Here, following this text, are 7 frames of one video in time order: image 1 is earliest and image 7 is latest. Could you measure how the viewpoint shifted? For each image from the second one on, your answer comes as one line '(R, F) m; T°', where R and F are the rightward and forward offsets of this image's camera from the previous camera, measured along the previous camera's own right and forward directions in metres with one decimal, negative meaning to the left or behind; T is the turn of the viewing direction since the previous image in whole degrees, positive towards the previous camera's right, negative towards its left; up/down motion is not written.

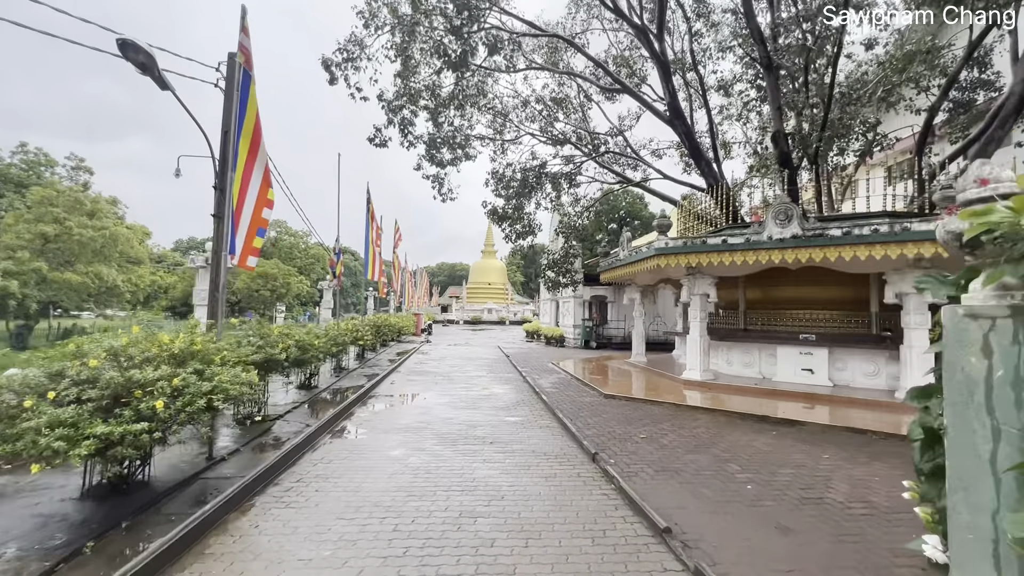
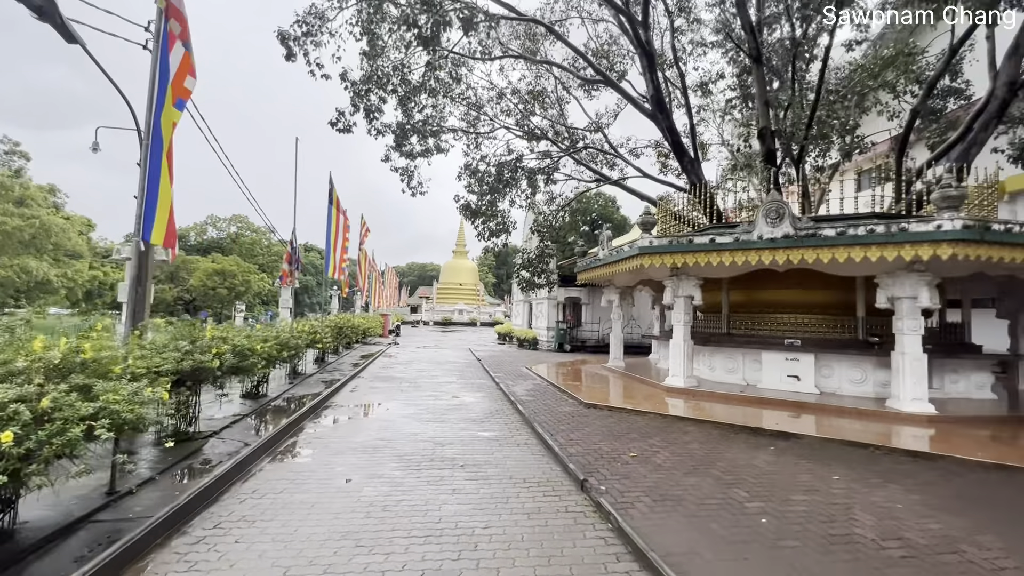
(0.0, +0.7) m; +4°
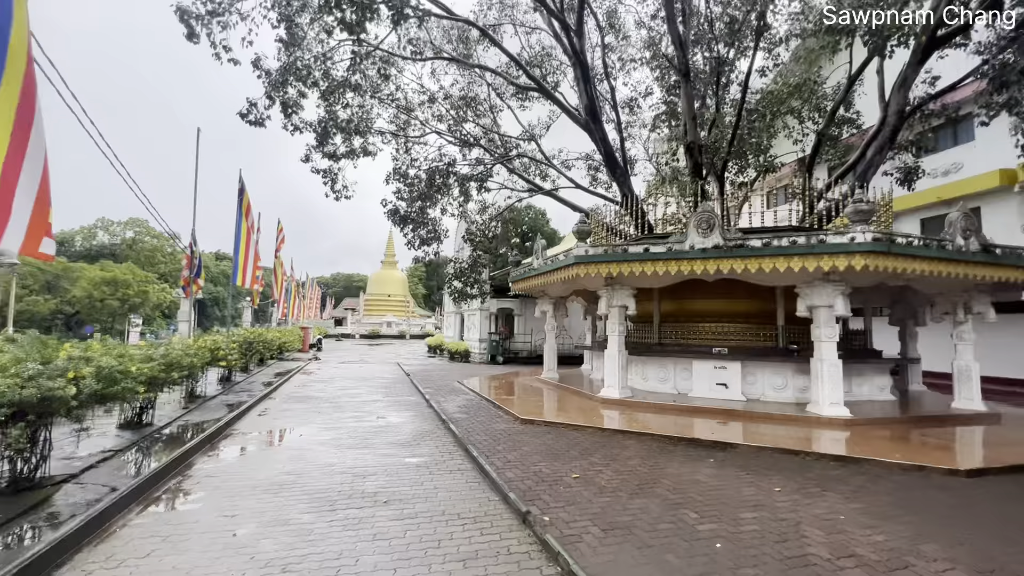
(0.0, +0.5) m; +8°
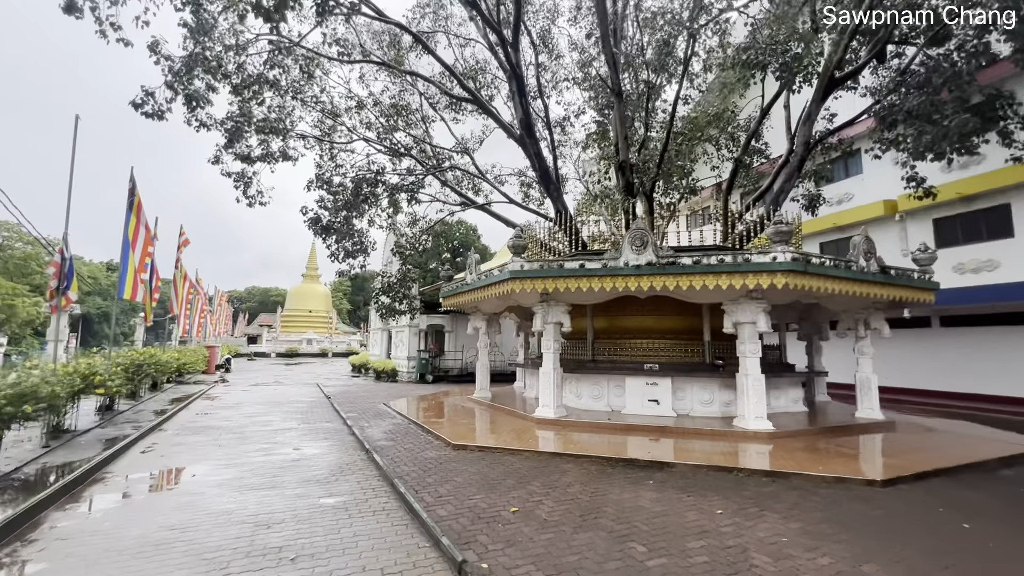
(0.0, +0.4) m; +9°
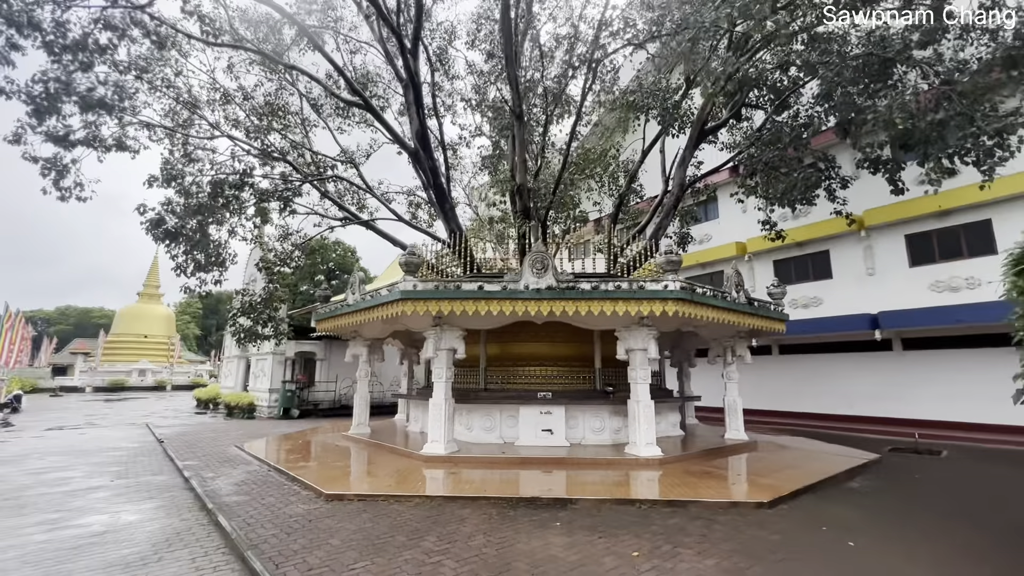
(-0.2, +0.6) m; +14°
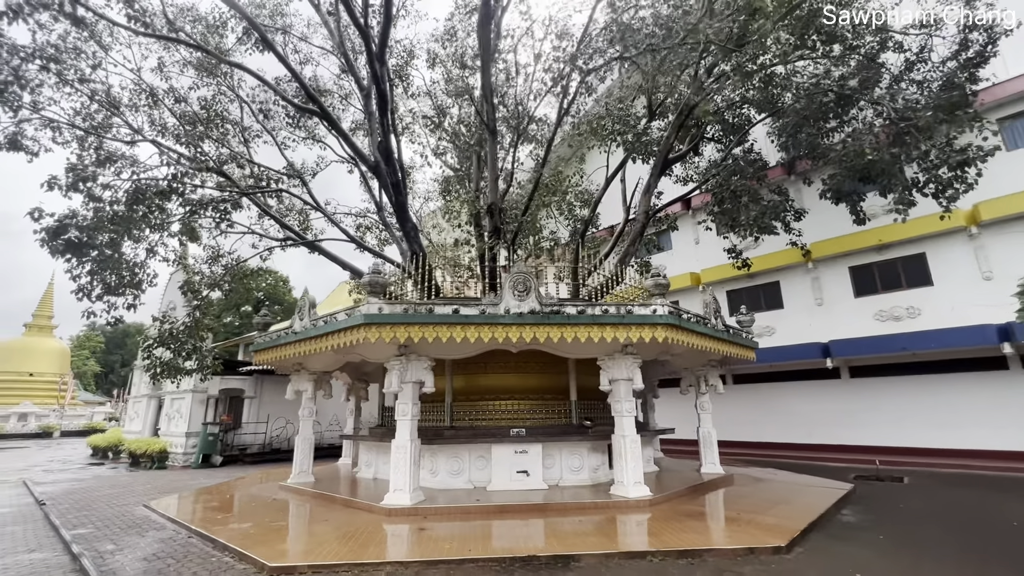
(-0.6, +0.8) m; +7°
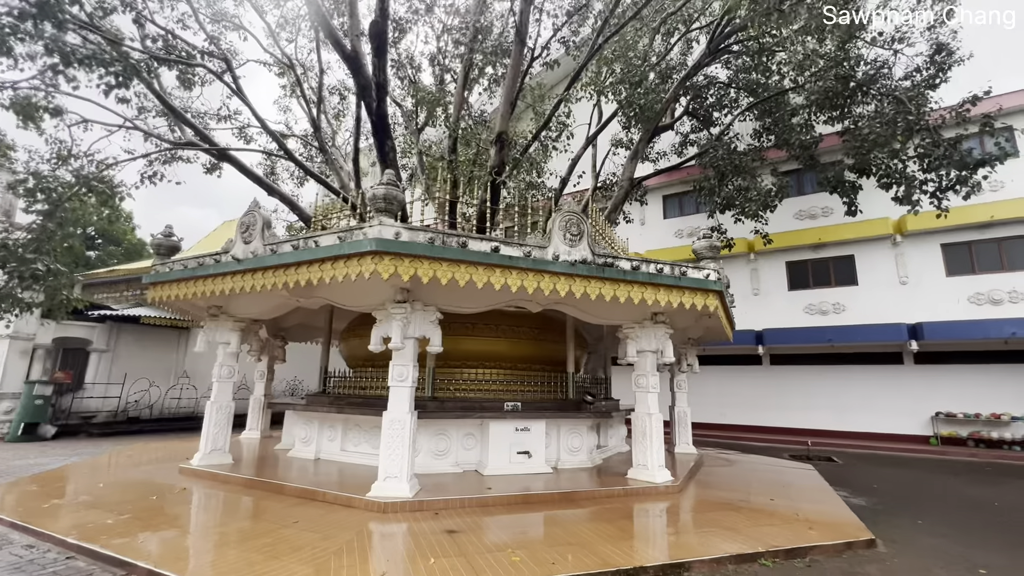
(-1.9, +1.7) m; +15°
